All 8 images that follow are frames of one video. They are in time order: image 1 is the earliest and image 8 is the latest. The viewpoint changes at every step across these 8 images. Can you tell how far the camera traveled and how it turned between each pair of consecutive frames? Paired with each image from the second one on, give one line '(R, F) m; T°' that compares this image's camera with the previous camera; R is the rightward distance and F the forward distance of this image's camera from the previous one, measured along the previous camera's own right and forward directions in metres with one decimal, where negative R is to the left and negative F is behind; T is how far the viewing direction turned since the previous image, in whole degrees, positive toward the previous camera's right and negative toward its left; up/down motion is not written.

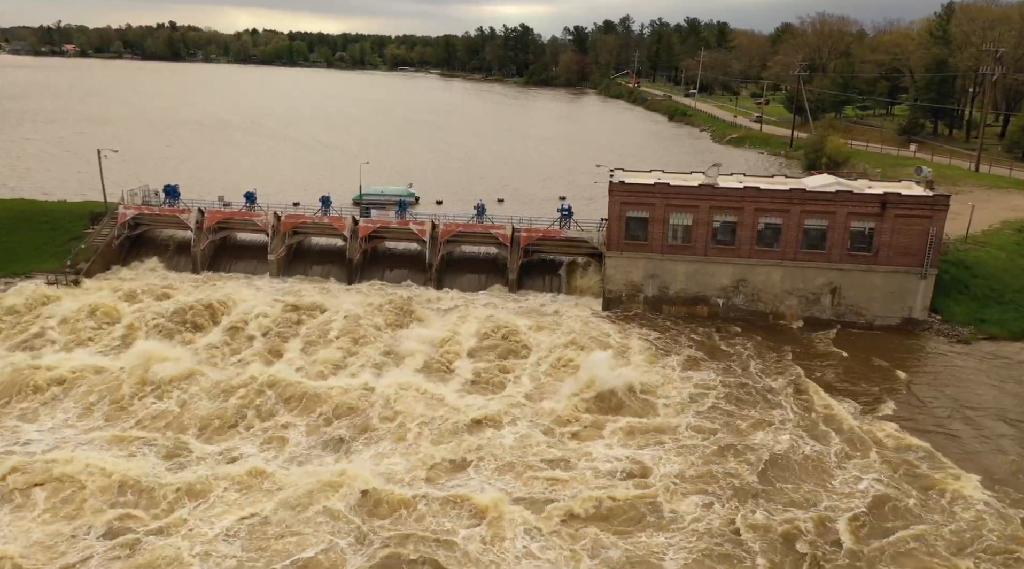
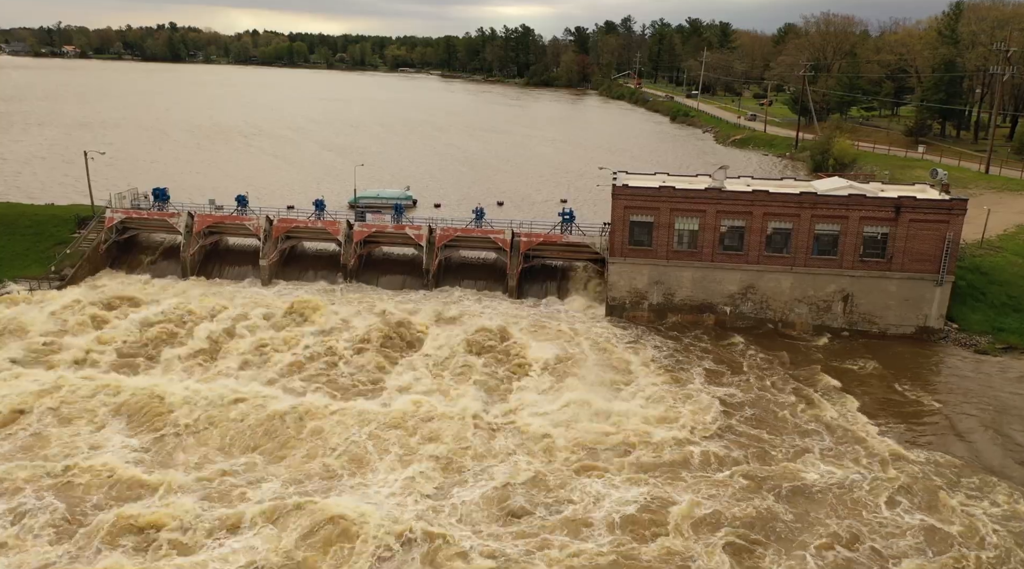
(+0.1, +1.5) m; 0°
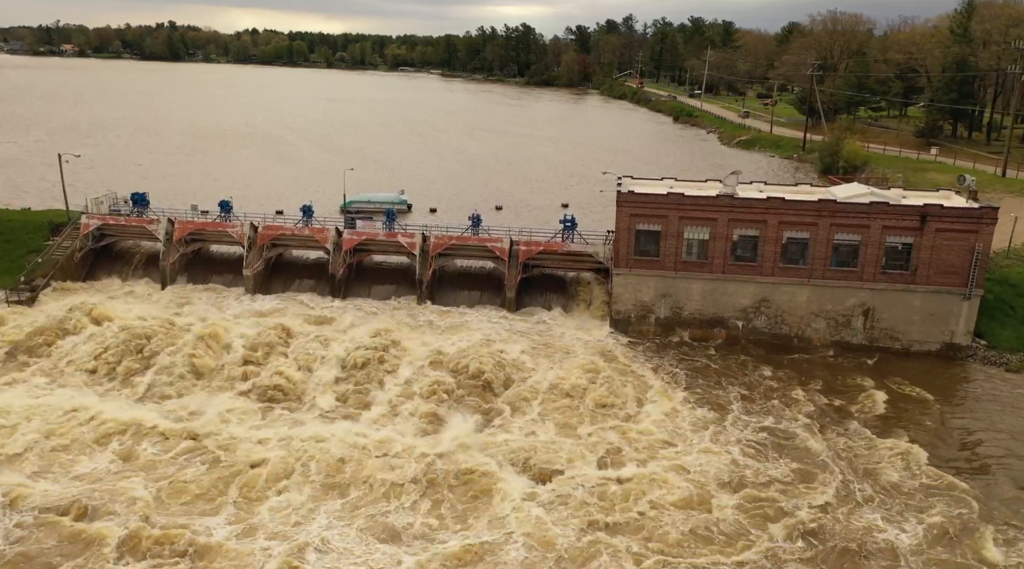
(+0.1, +2.6) m; 0°
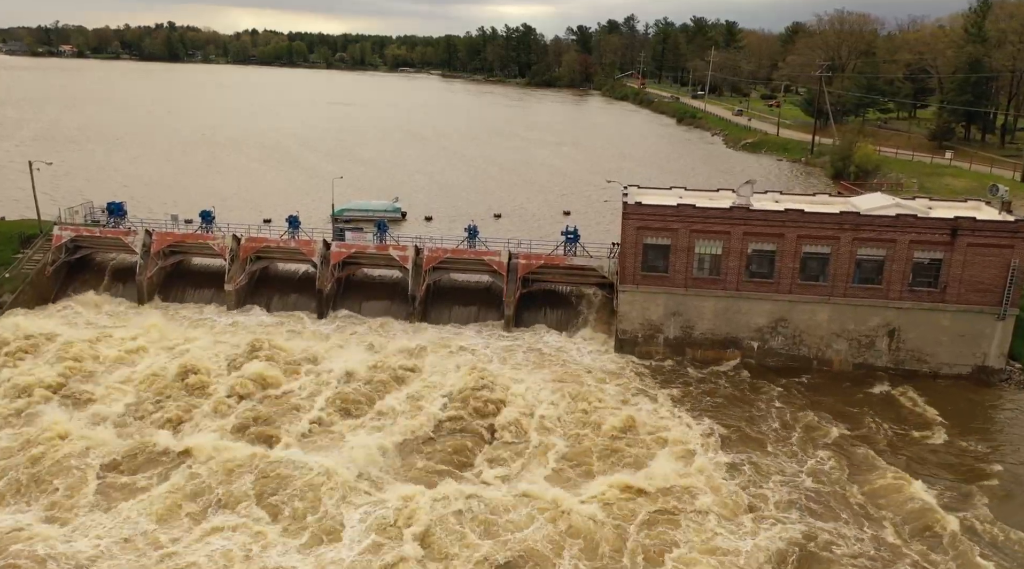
(+0.1, +2.7) m; 0°
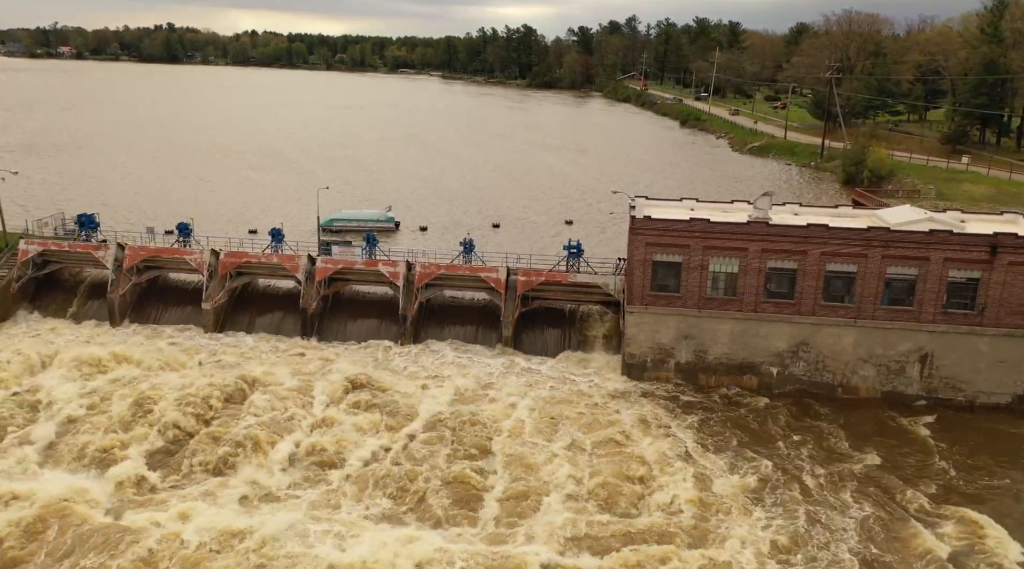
(+0.1, +2.9) m; 0°
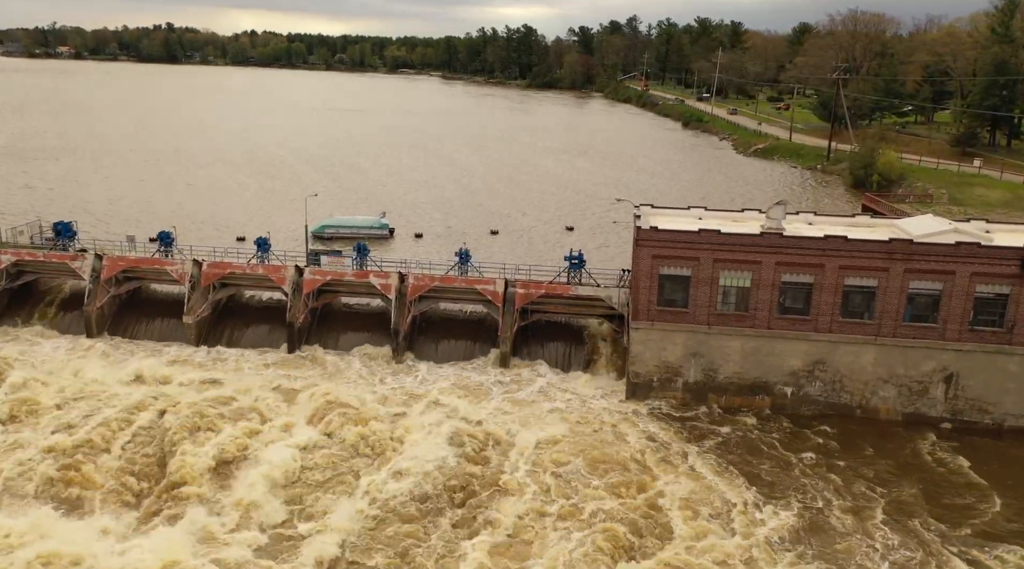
(+0.1, +2.0) m; 0°
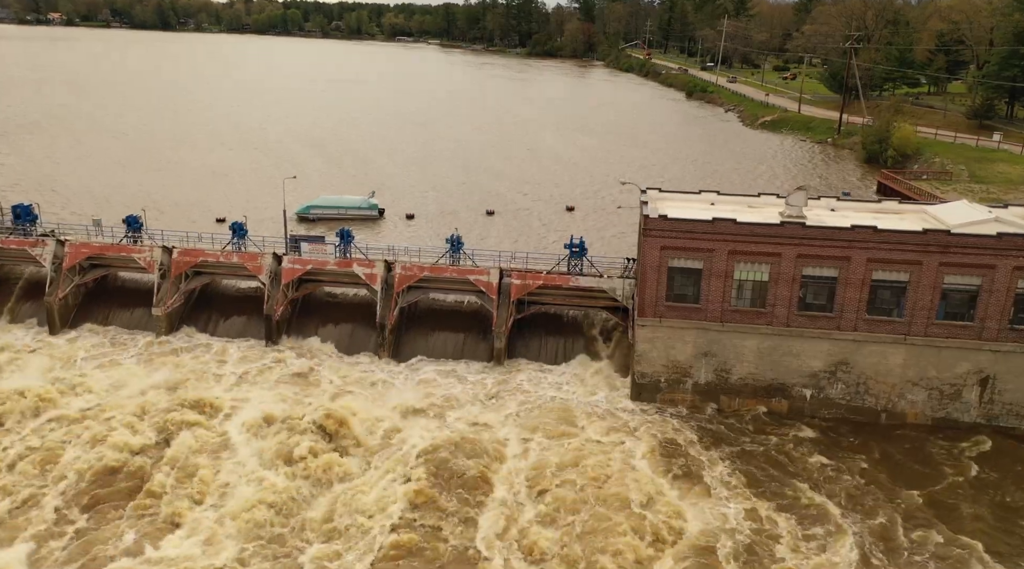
(+0.2, +2.8) m; 0°
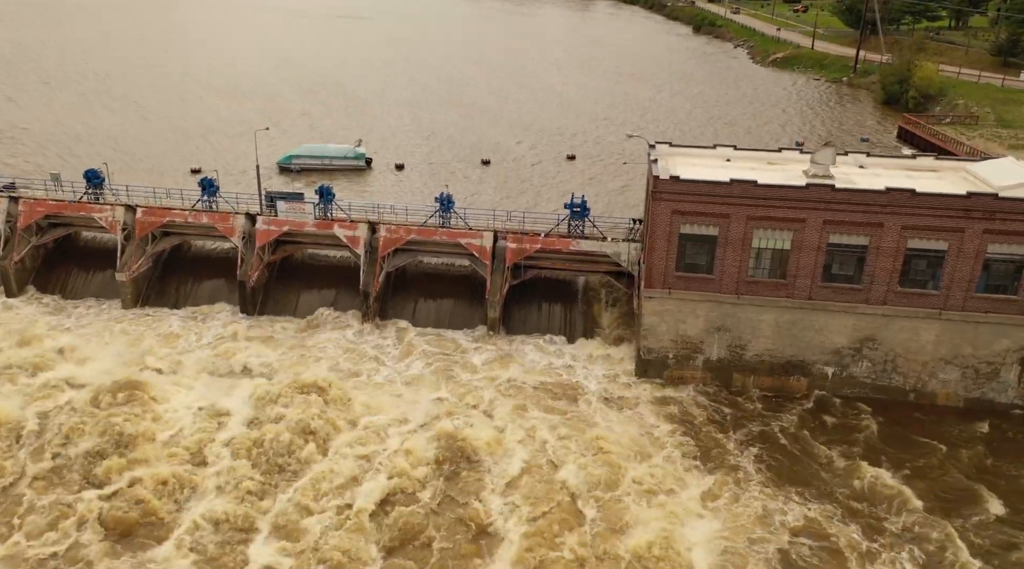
(+0.2, +2.8) m; 0°
